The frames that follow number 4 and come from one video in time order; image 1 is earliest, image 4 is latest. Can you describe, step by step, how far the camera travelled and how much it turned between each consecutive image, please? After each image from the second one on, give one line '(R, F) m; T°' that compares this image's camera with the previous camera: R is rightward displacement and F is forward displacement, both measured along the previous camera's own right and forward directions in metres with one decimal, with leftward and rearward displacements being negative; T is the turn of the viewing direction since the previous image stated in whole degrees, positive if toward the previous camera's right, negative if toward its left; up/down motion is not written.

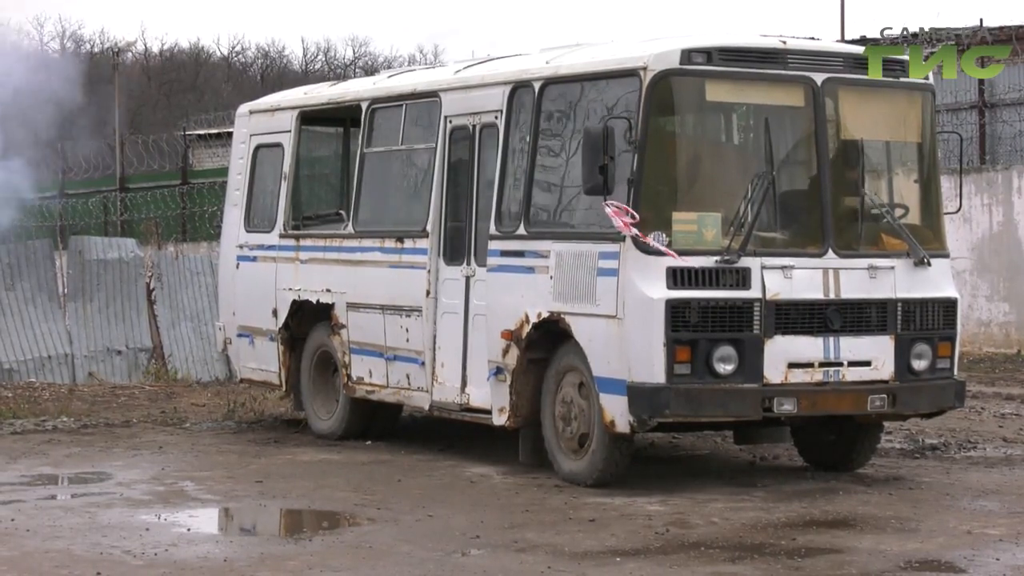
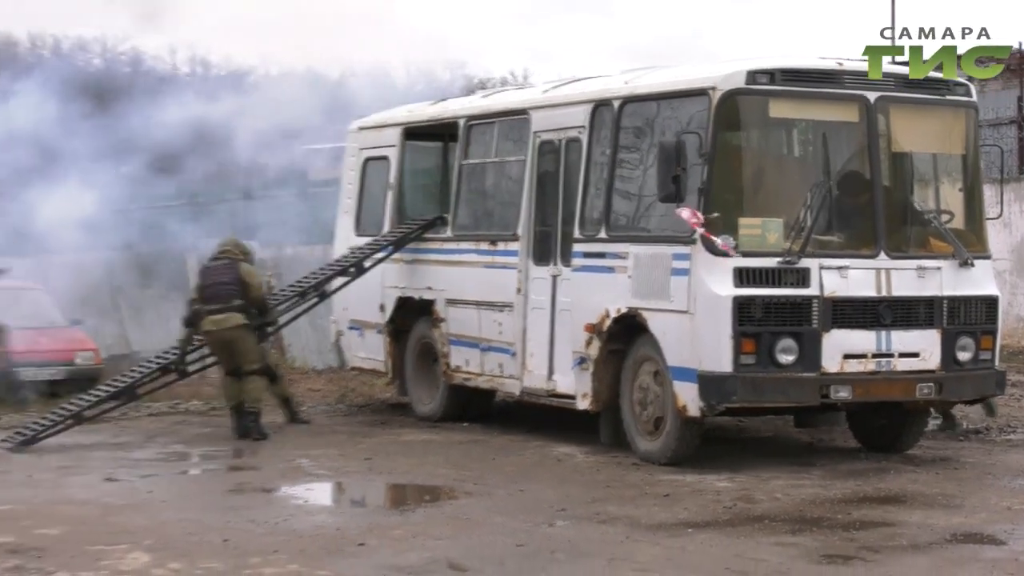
(-0.1, -1.0) m; -3°
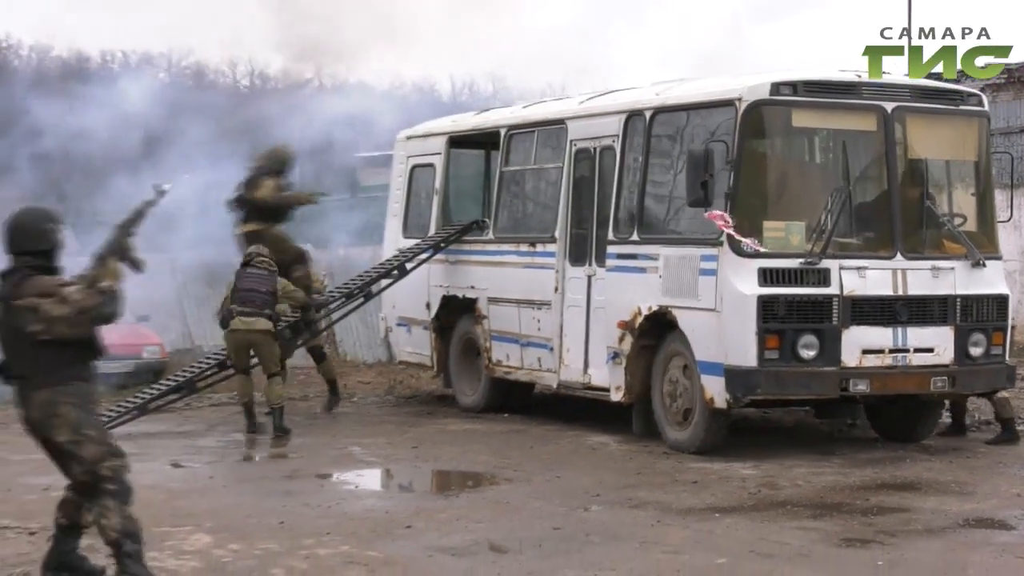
(0.0, -0.6) m; -2°
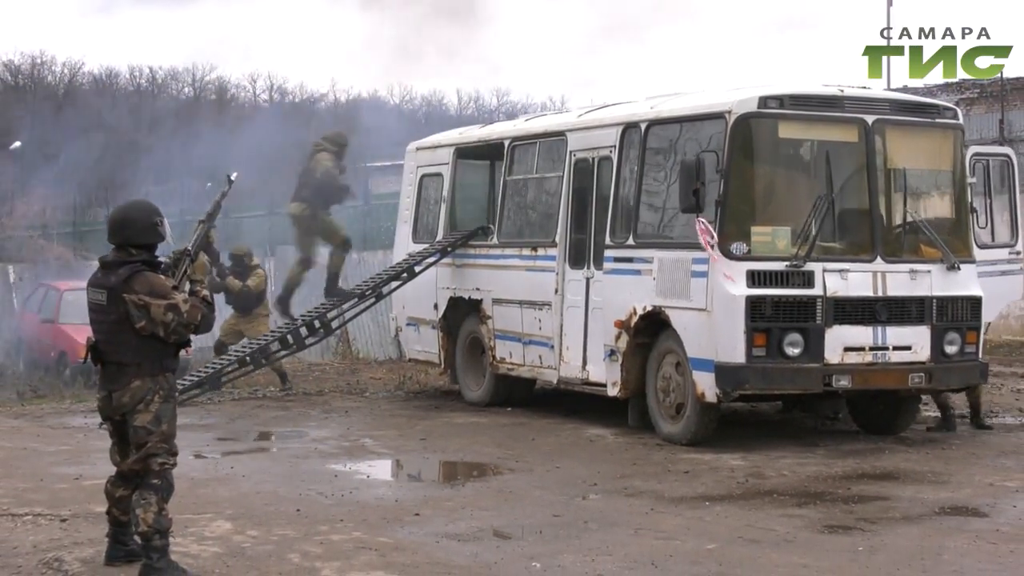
(+0.1, -0.6) m; -1°
